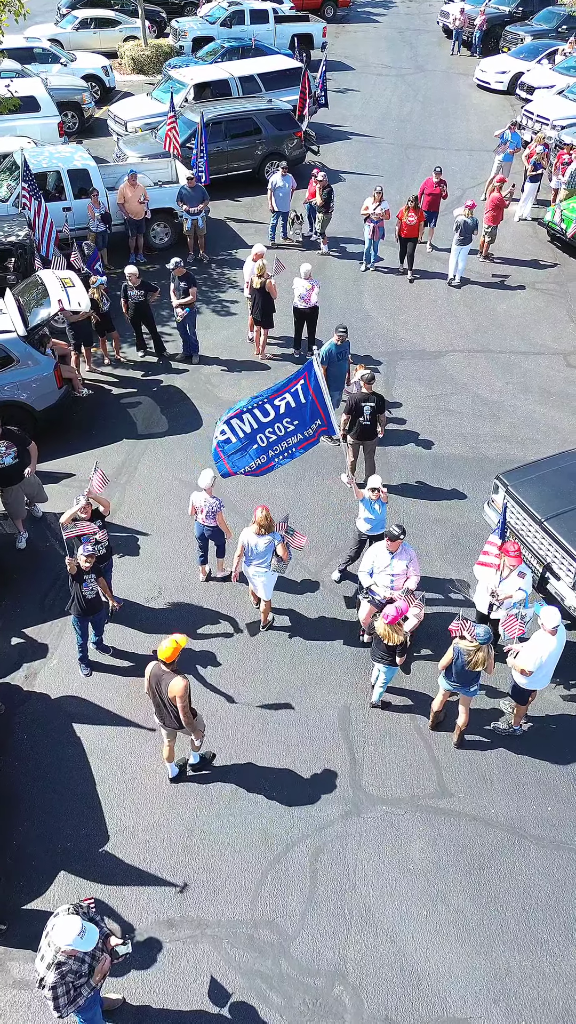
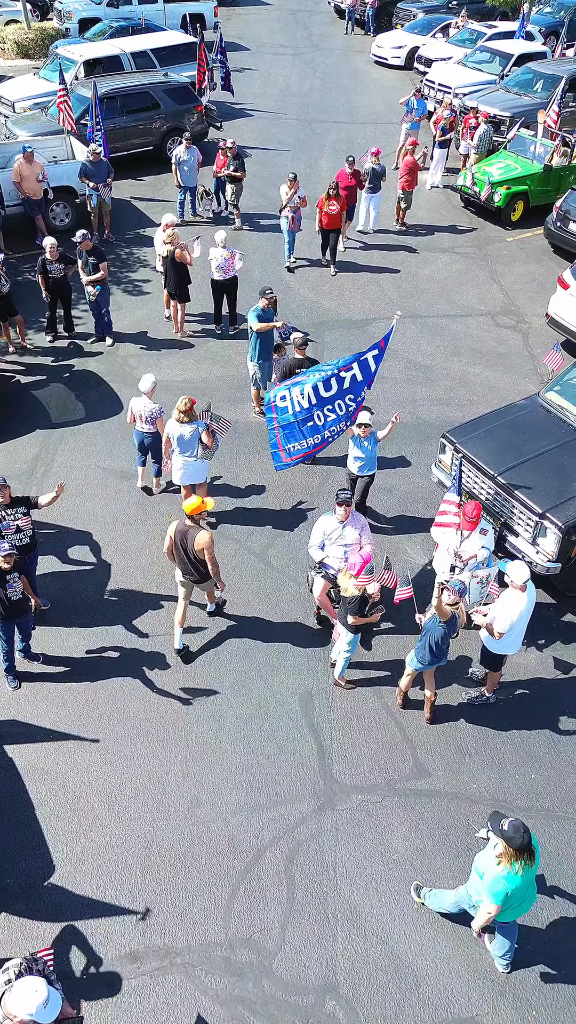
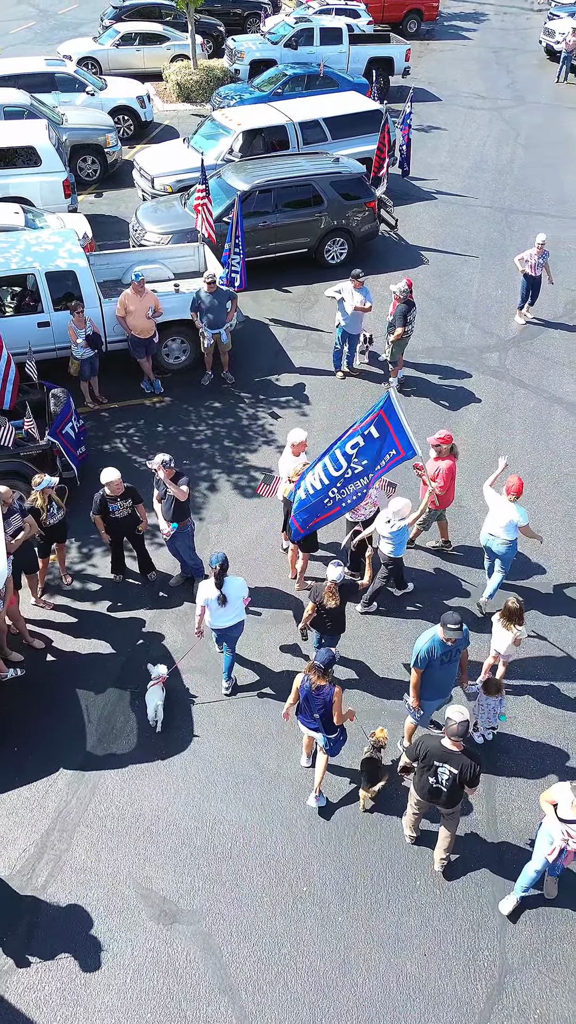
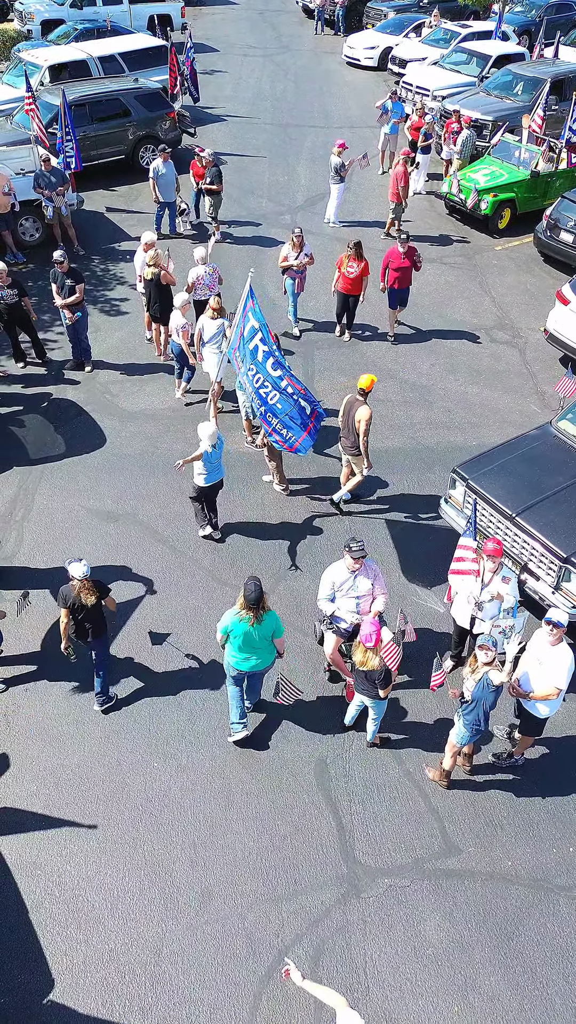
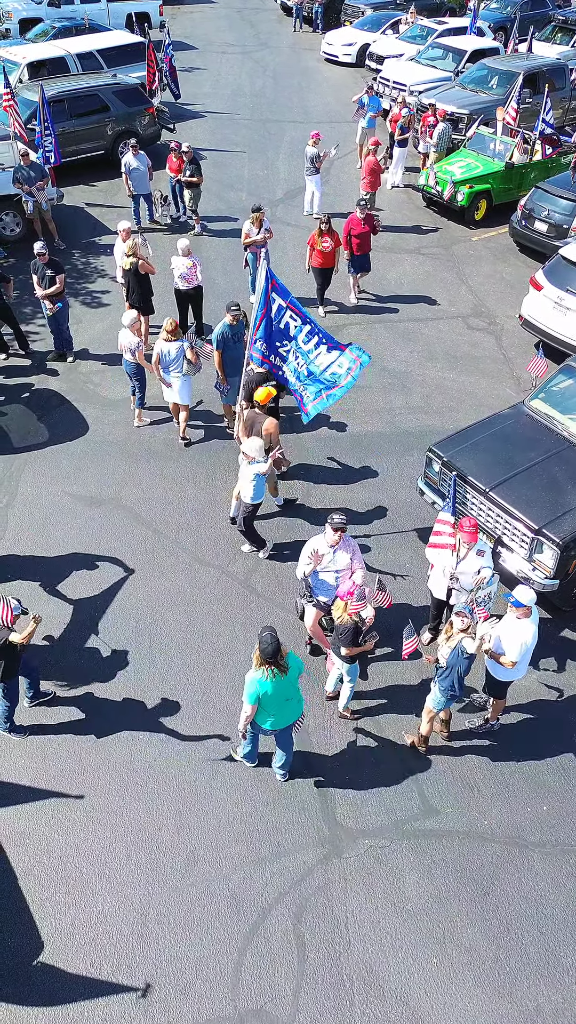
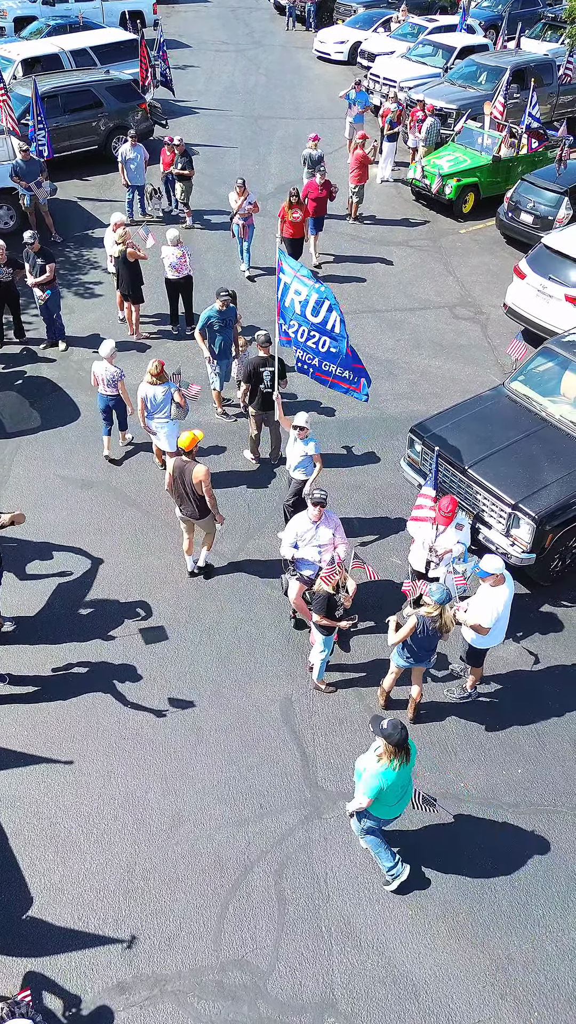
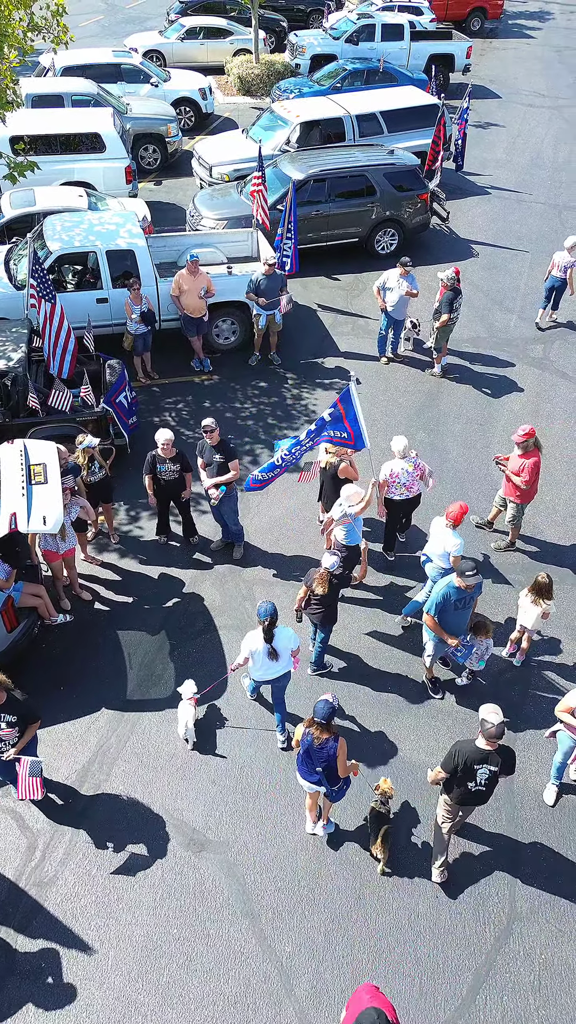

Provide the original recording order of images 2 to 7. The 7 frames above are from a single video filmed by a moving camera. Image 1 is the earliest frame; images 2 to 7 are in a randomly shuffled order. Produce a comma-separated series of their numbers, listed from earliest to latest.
2, 6, 5, 4, 7, 3
